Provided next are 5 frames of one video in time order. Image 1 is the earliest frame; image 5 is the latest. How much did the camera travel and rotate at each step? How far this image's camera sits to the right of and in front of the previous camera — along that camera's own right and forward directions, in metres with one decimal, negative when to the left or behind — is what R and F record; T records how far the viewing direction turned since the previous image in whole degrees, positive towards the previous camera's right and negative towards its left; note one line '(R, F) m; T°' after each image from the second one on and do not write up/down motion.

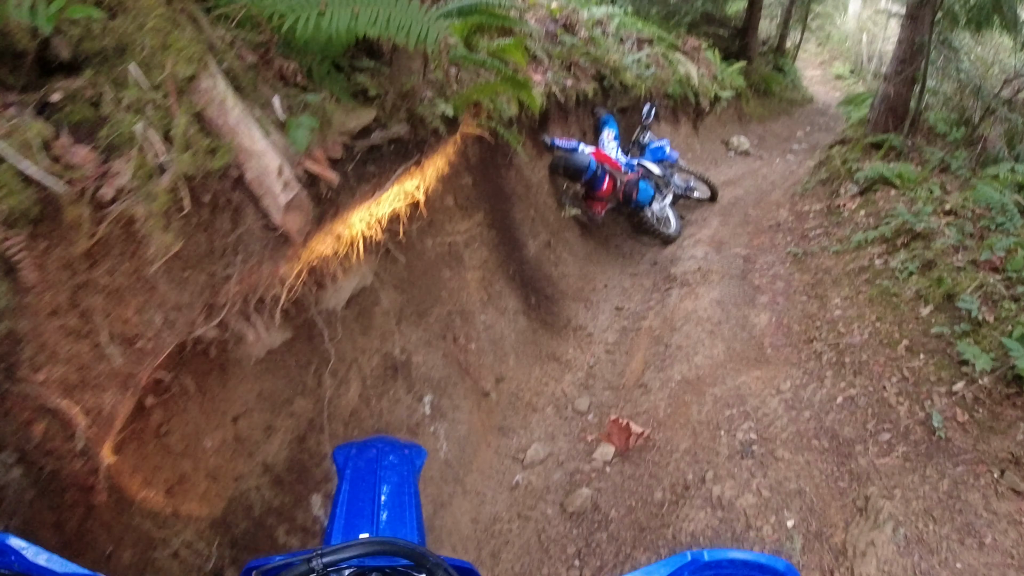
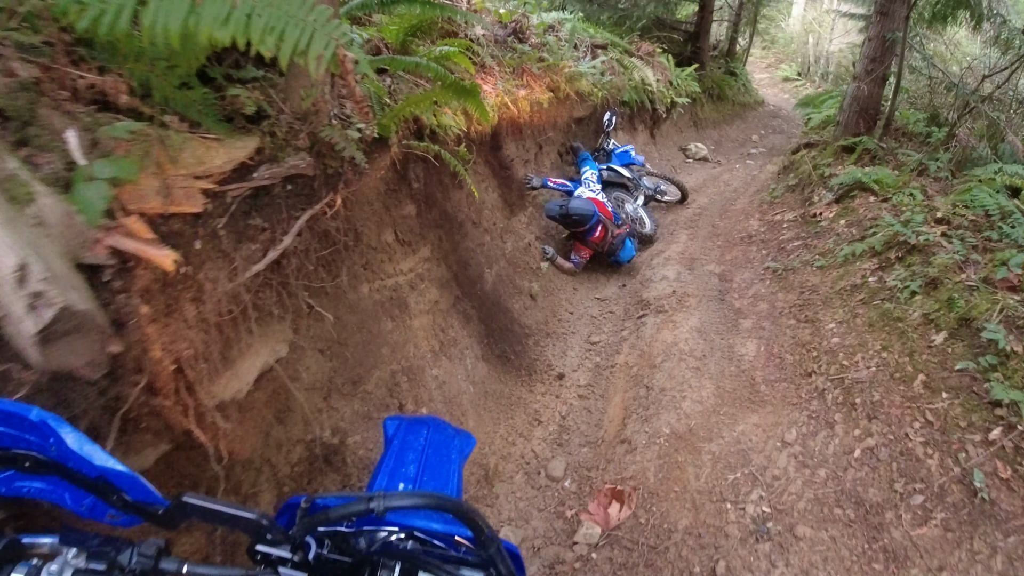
(0.0, +0.8) m; +3°
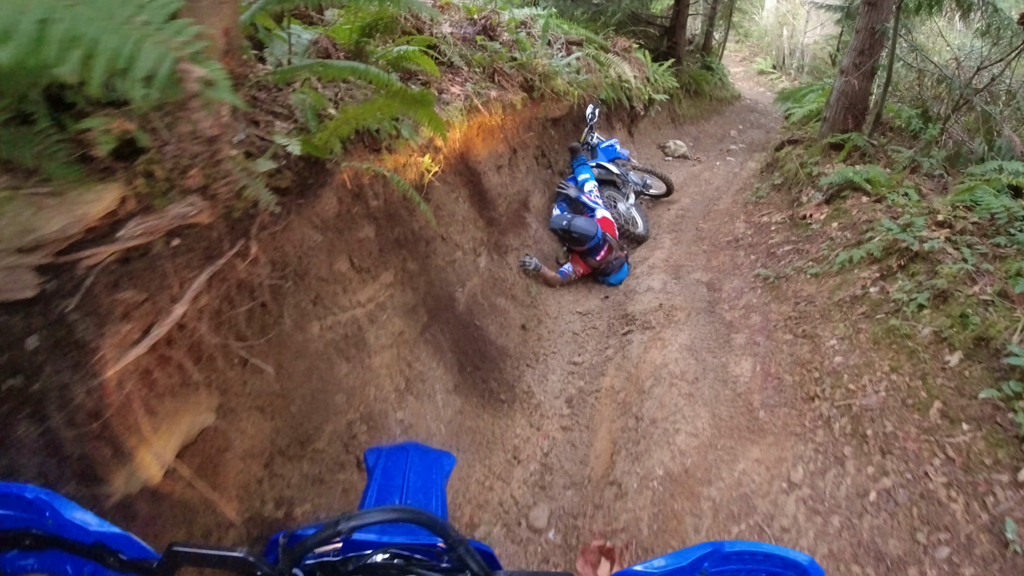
(+0.1, +0.5) m; +2°
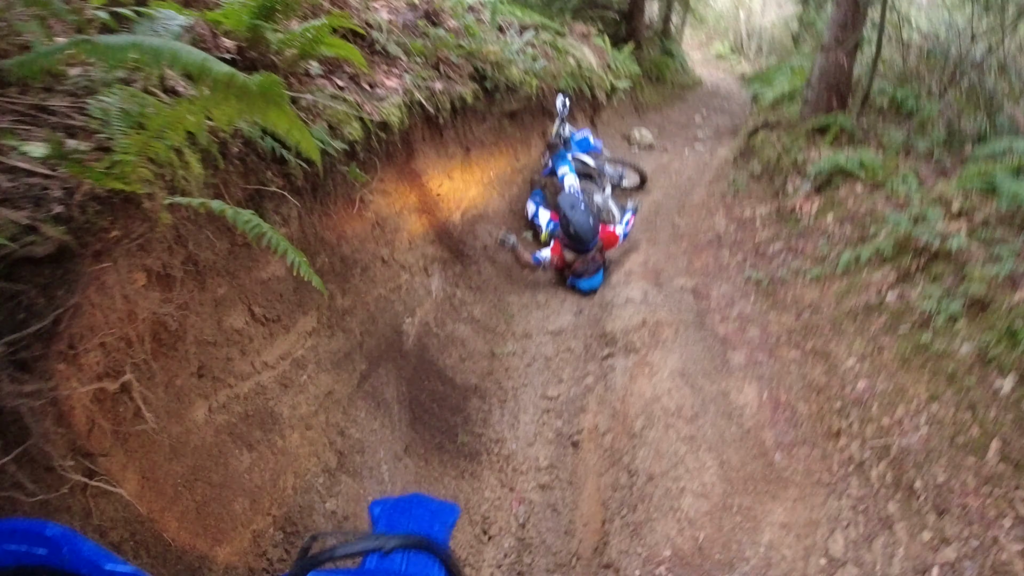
(+0.1, +0.8) m; +3°
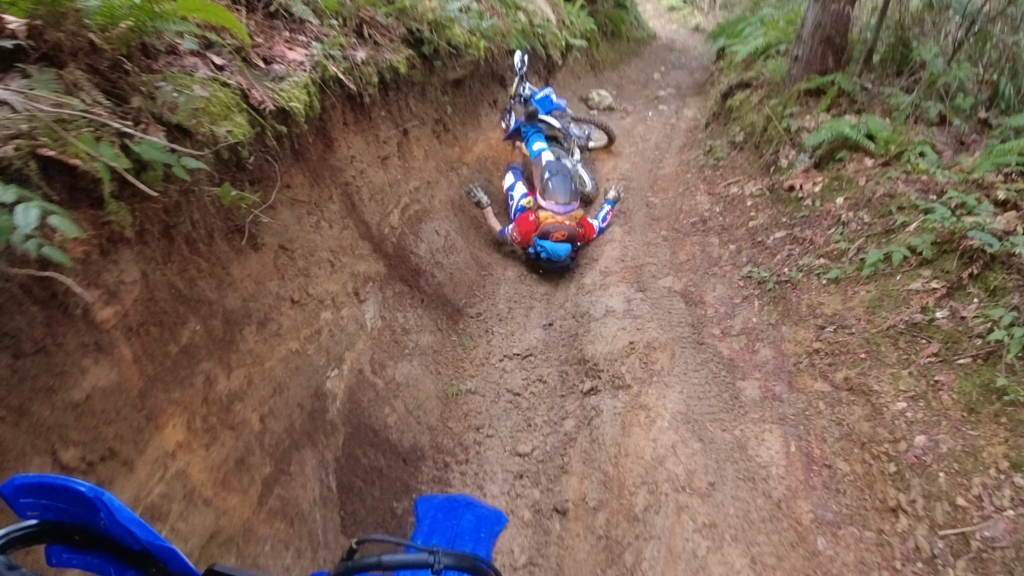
(0.0, +1.0) m; +4°
